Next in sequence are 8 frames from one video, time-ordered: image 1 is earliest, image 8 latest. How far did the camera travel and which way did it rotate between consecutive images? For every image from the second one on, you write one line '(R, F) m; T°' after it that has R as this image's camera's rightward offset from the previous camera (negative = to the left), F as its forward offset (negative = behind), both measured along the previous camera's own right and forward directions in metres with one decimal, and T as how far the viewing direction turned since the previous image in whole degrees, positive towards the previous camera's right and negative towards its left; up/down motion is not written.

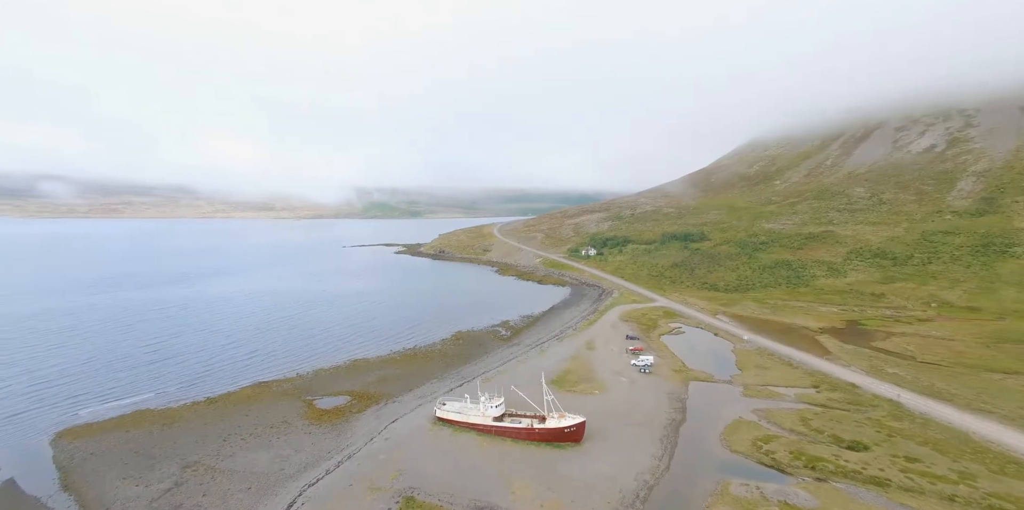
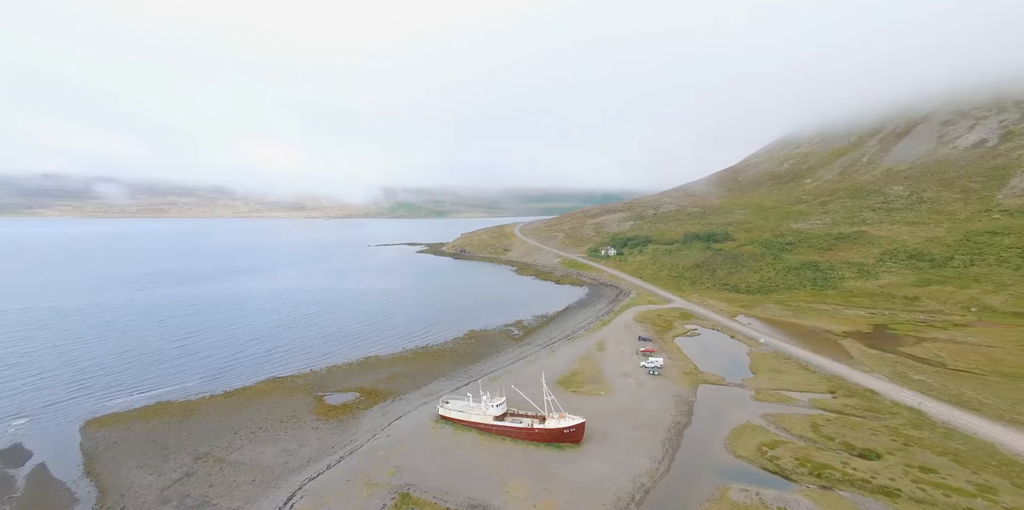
(+0.9, 0.0) m; -3°
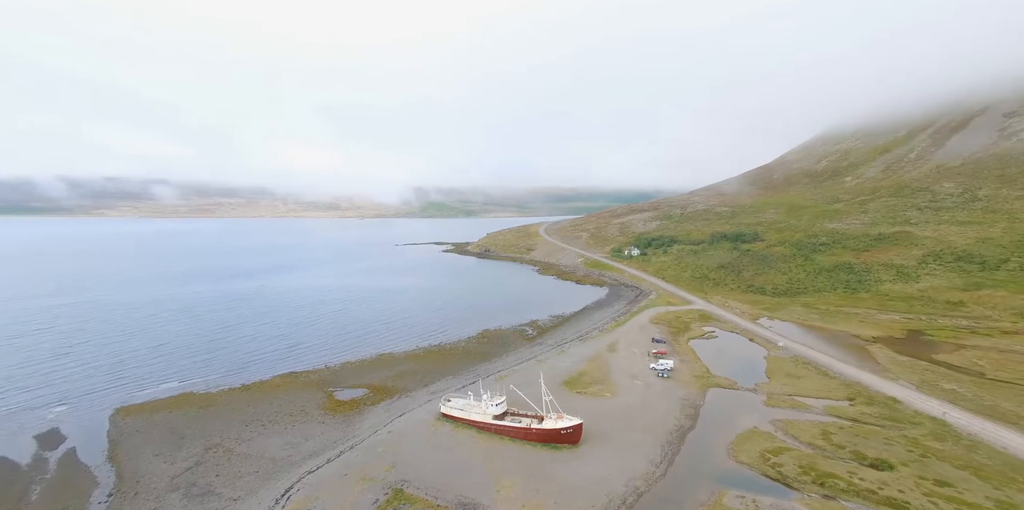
(+1.2, 0.0) m; -3°
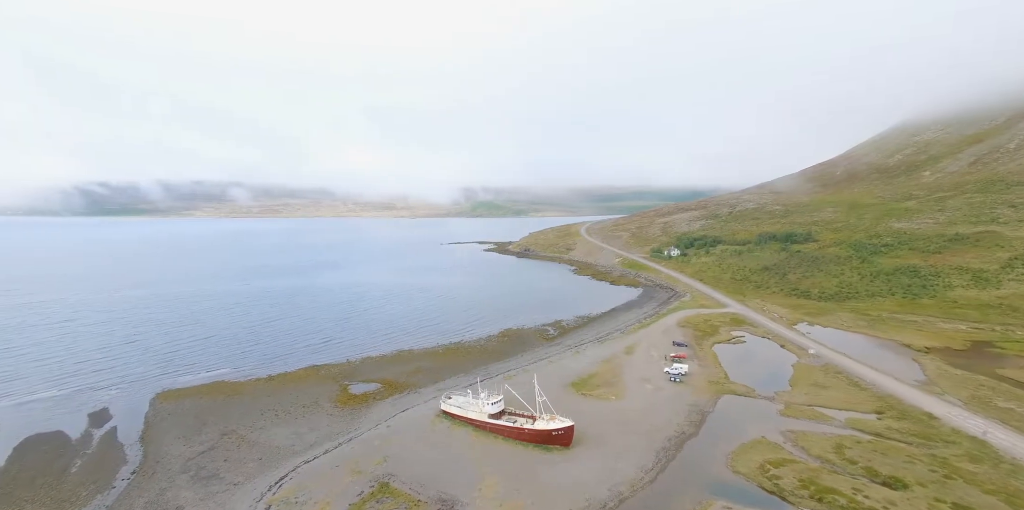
(+2.1, +0.1) m; -5°
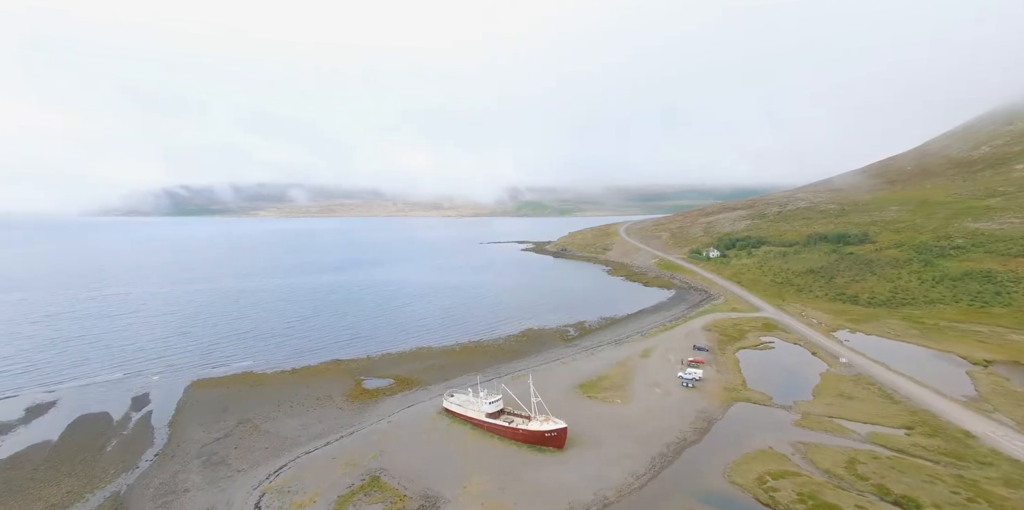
(+1.9, 0.0) m; -4°
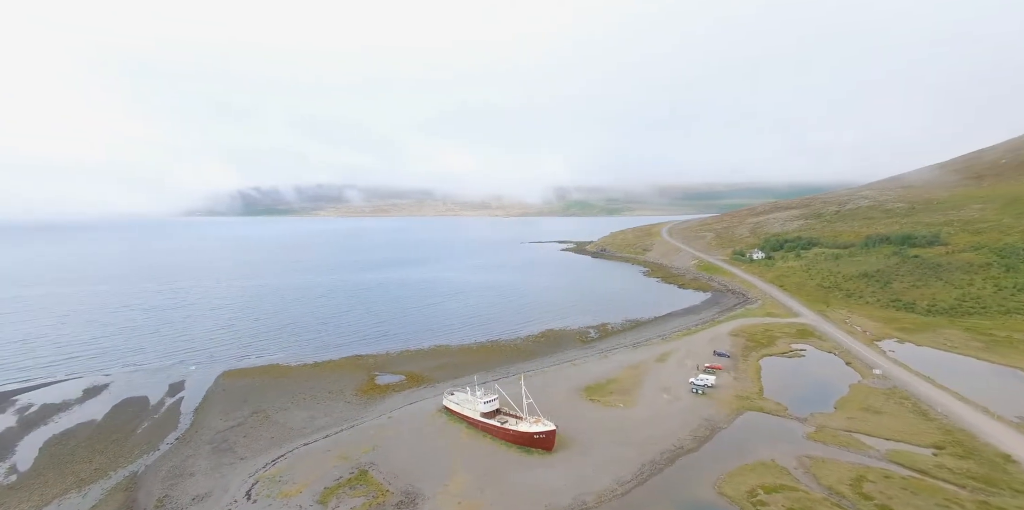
(+2.2, 0.0) m; -5°
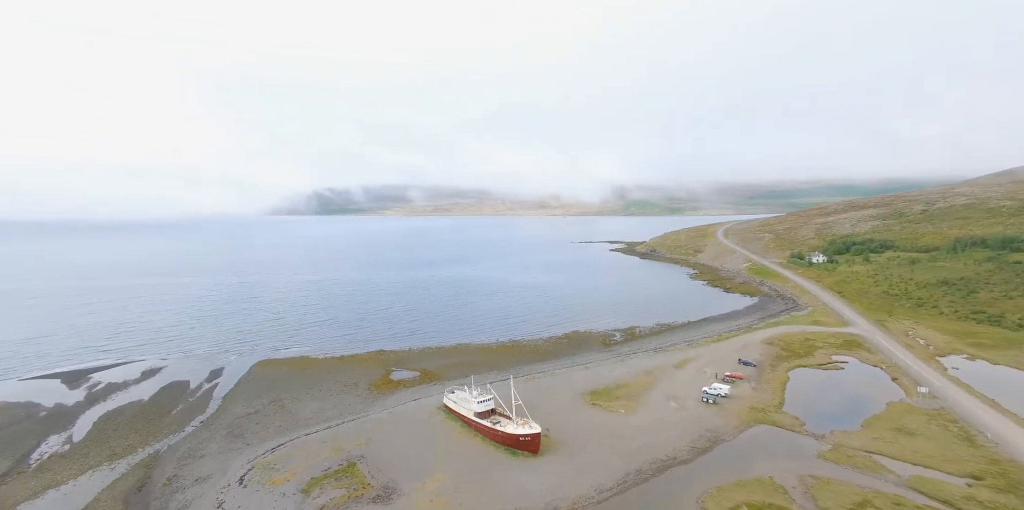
(+2.6, 0.0) m; -6°
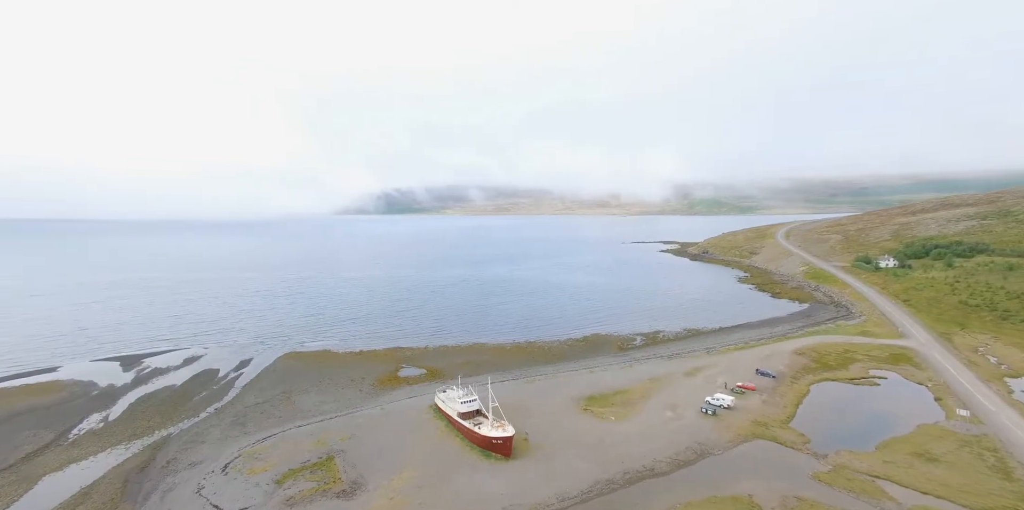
(+3.3, 0.0) m; -6°
